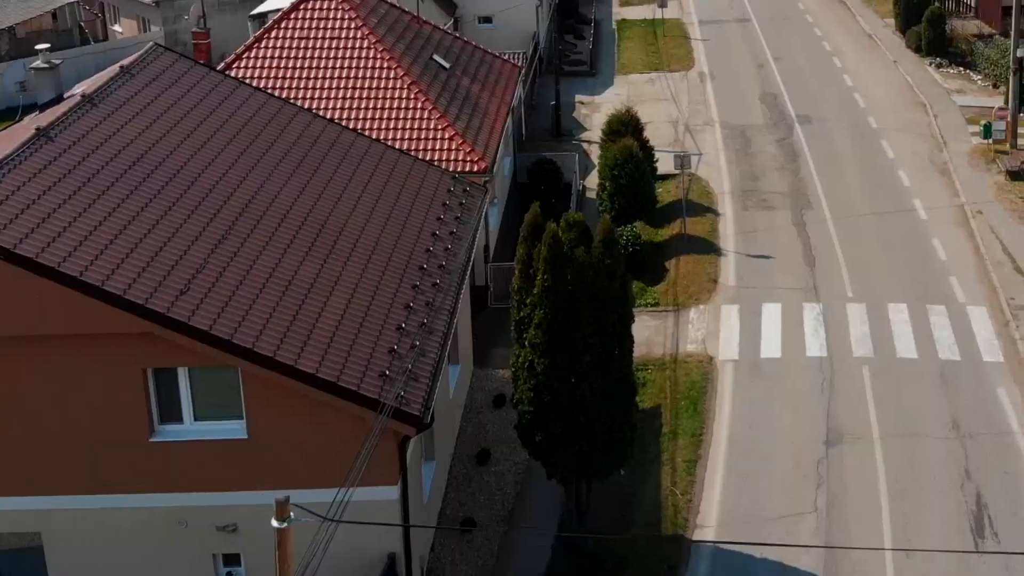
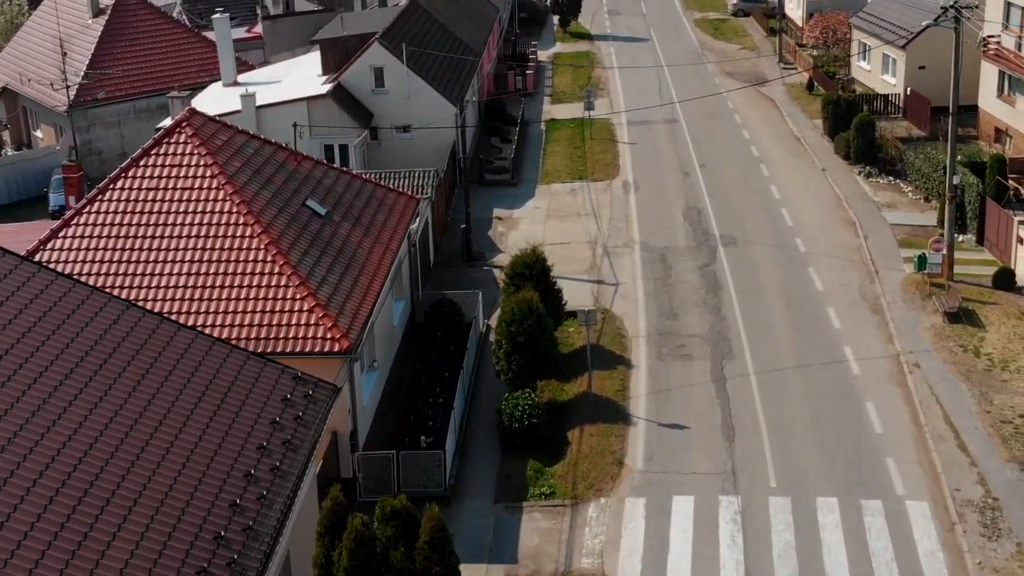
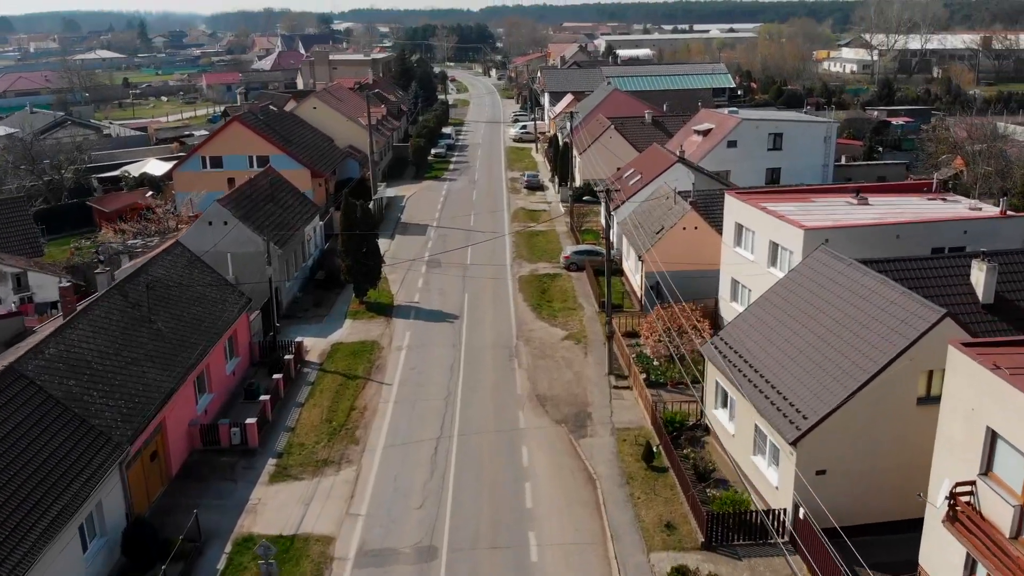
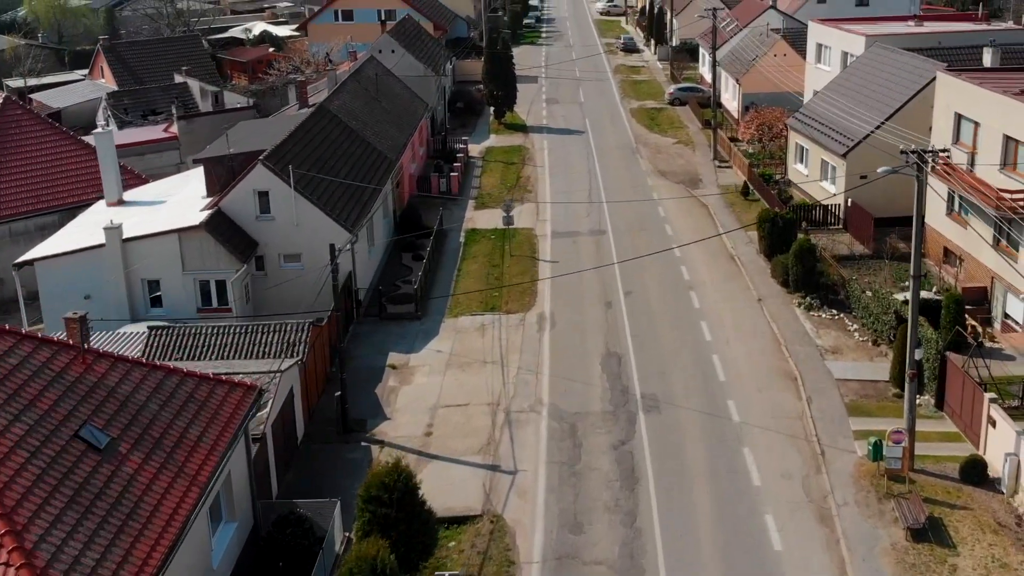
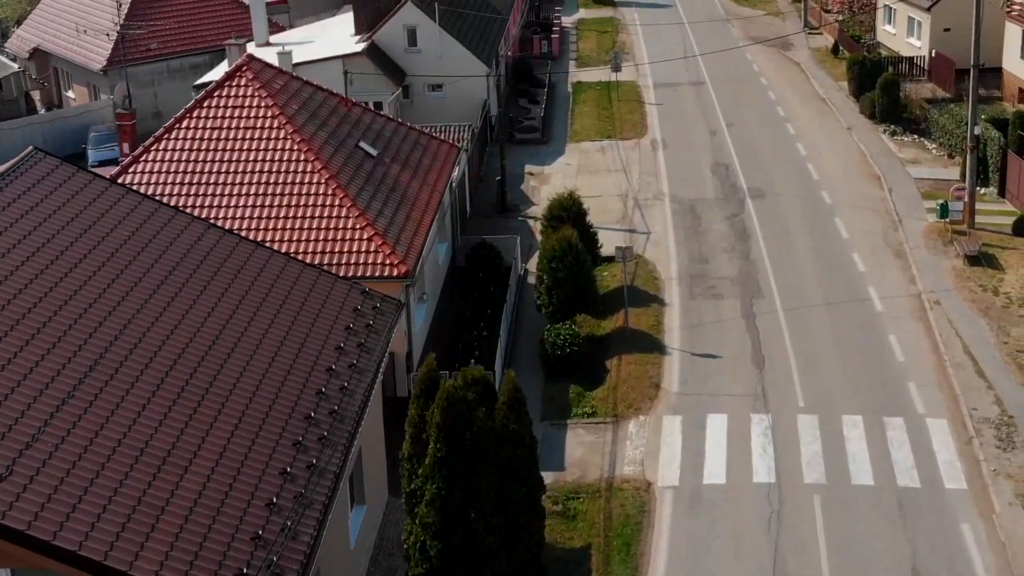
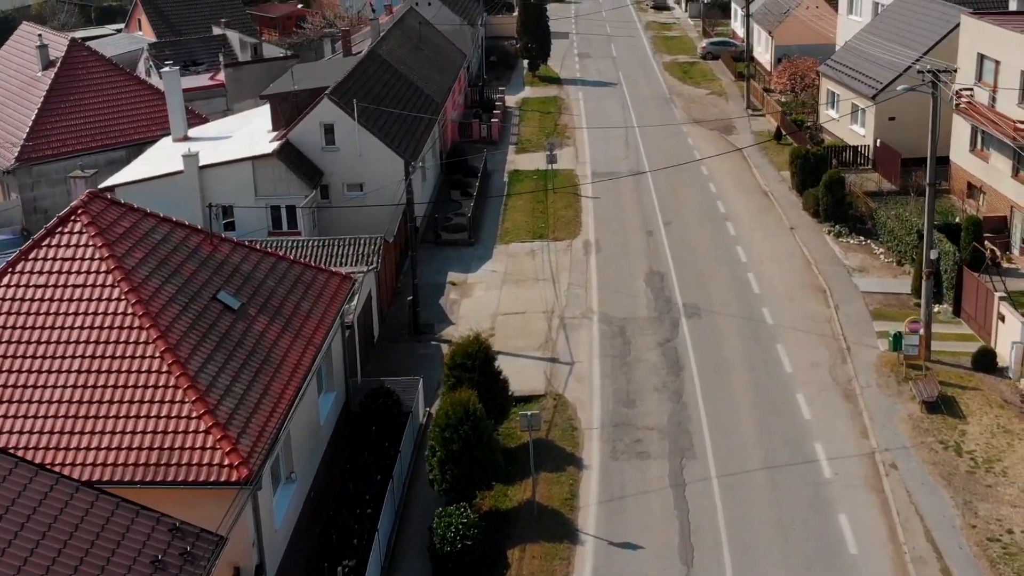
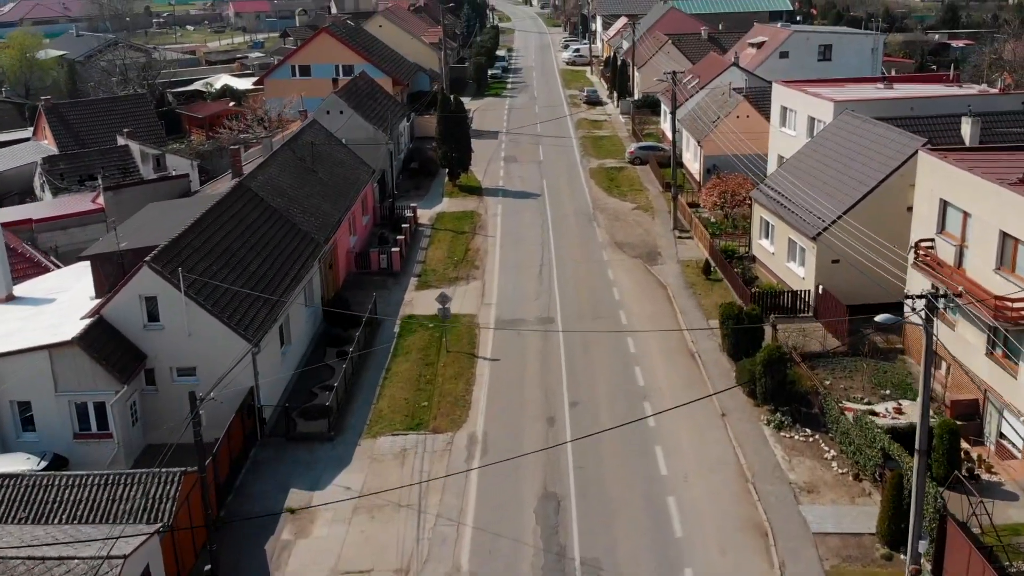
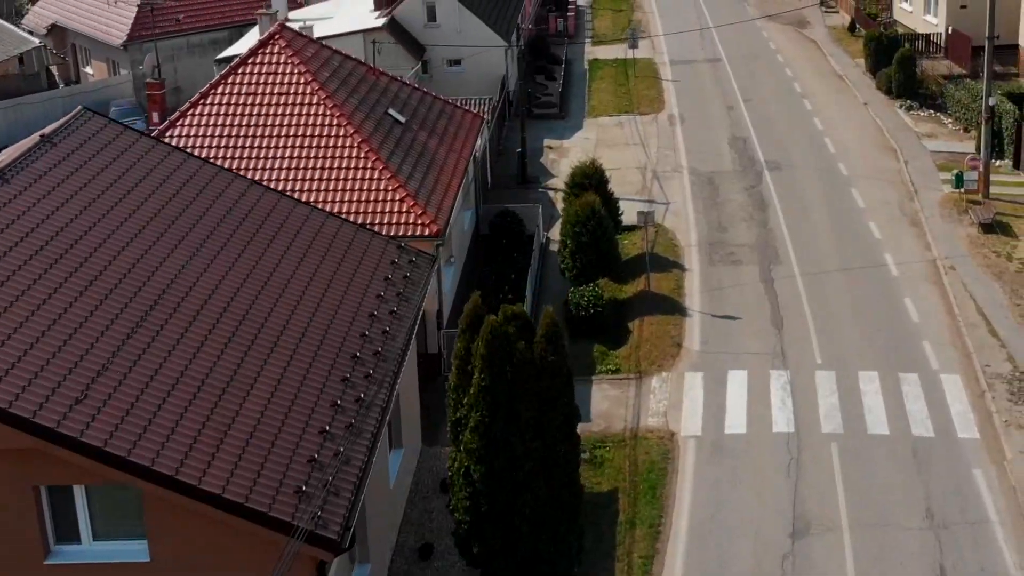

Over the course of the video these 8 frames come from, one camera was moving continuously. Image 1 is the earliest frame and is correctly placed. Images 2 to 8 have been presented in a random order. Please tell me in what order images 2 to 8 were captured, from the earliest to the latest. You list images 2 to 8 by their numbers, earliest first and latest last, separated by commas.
8, 5, 2, 6, 4, 7, 3
